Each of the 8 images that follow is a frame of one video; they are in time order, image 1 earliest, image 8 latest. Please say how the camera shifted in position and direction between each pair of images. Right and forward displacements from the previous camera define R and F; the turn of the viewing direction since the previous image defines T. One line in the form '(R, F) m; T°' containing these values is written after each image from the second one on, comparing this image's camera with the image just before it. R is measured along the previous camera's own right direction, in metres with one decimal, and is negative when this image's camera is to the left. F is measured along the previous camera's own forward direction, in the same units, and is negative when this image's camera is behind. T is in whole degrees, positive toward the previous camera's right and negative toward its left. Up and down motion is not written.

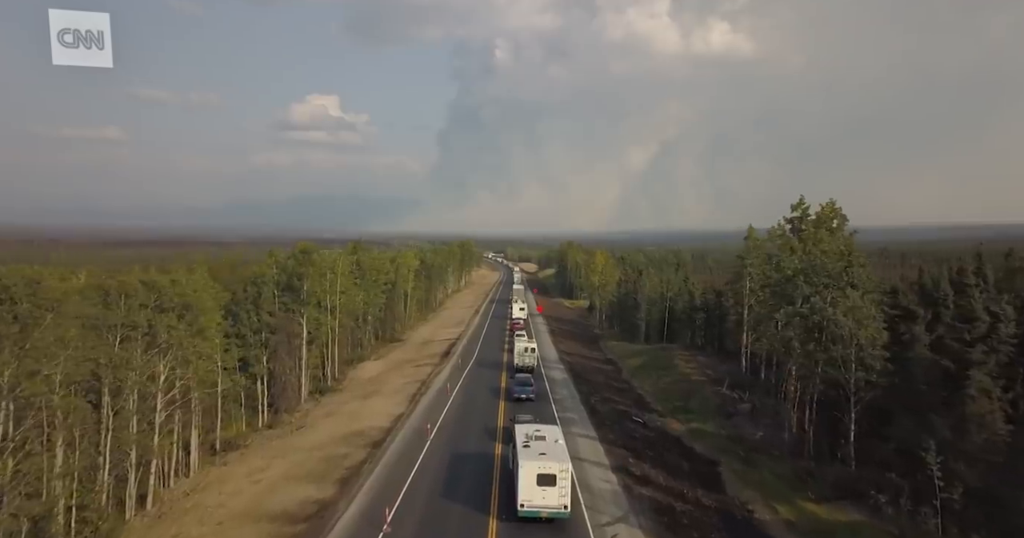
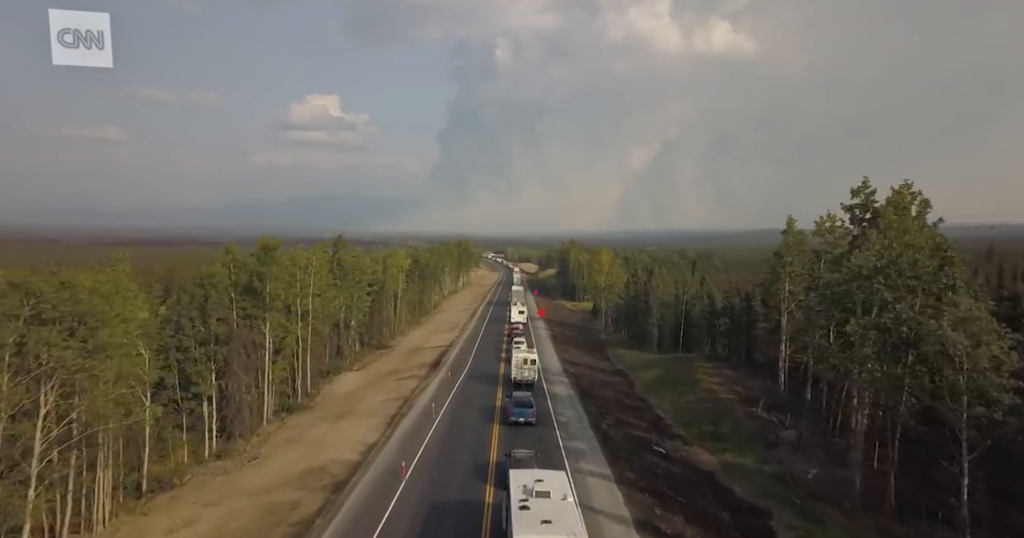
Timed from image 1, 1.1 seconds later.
(+0.3, +7.7) m; 0°
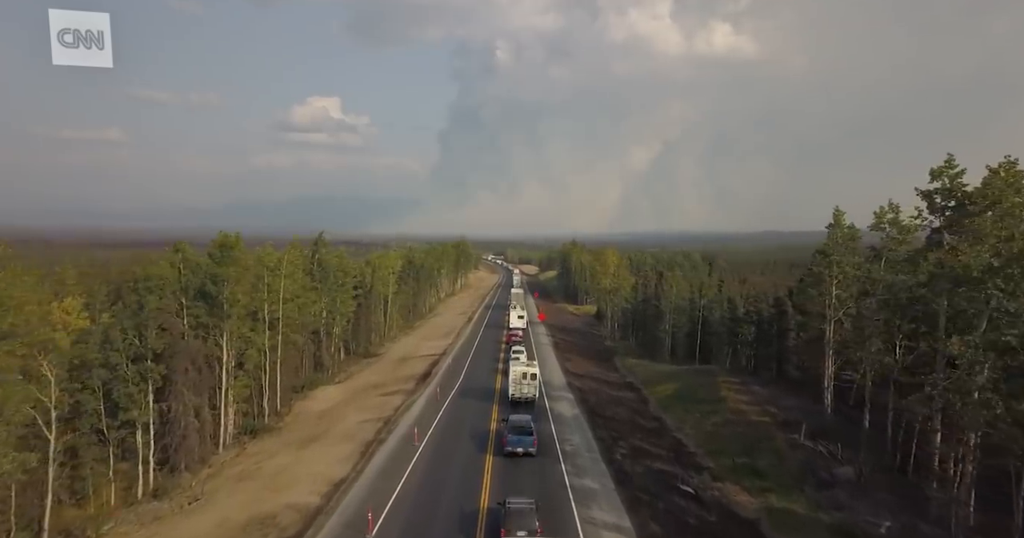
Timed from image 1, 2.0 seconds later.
(+0.2, +6.6) m; 0°
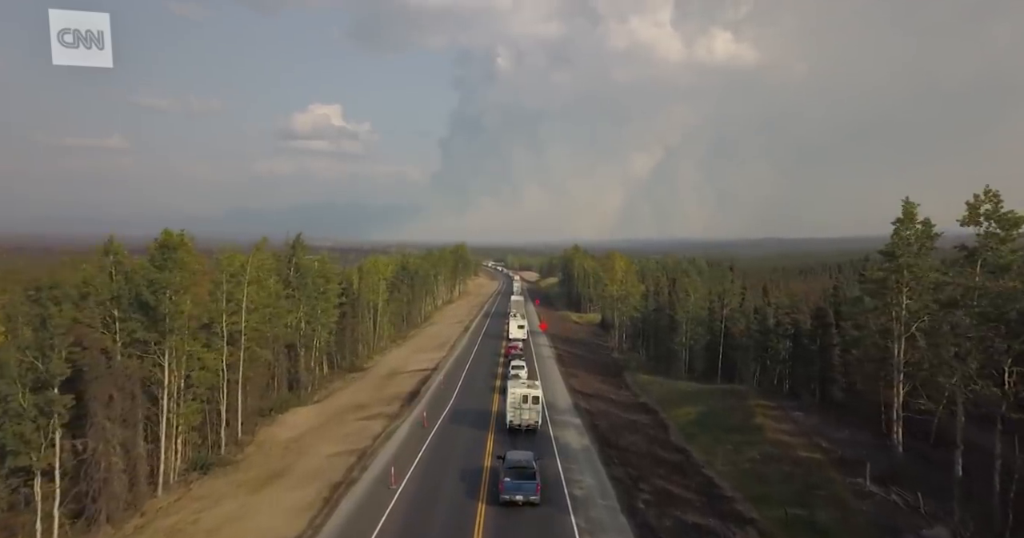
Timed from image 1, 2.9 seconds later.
(+0.1, +6.6) m; 0°
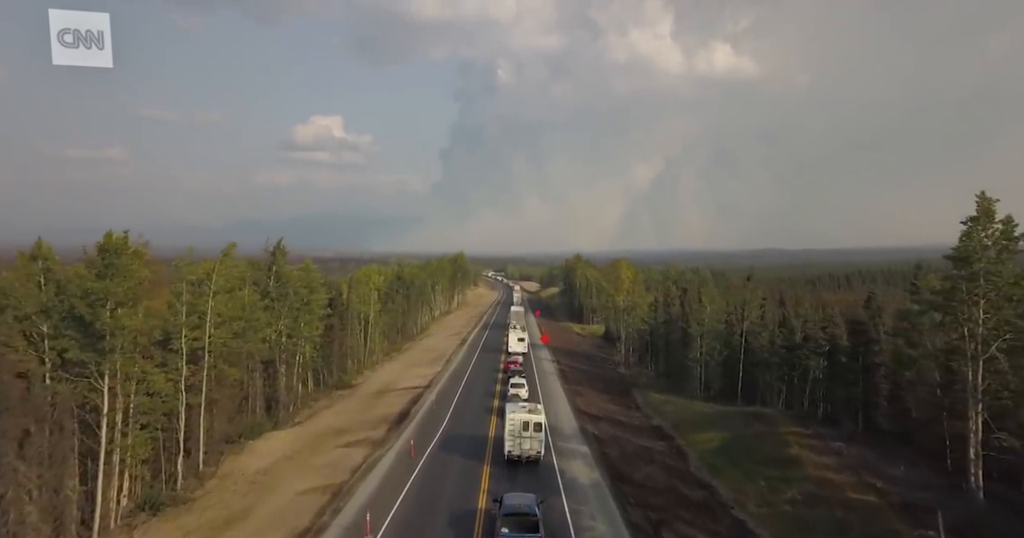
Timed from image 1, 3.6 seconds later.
(+0.1, +4.8) m; 0°
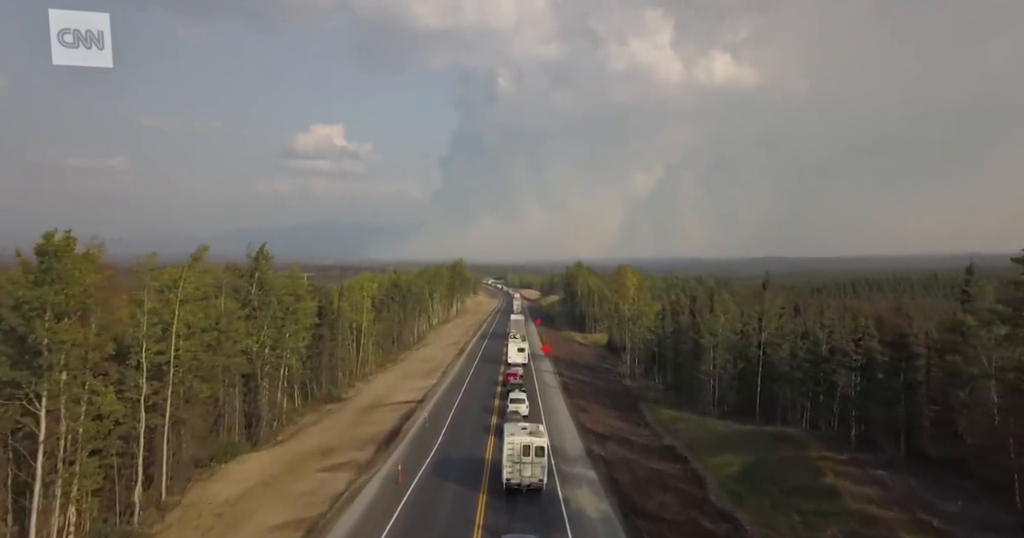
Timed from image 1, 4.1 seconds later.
(+0.1, +3.7) m; 0°
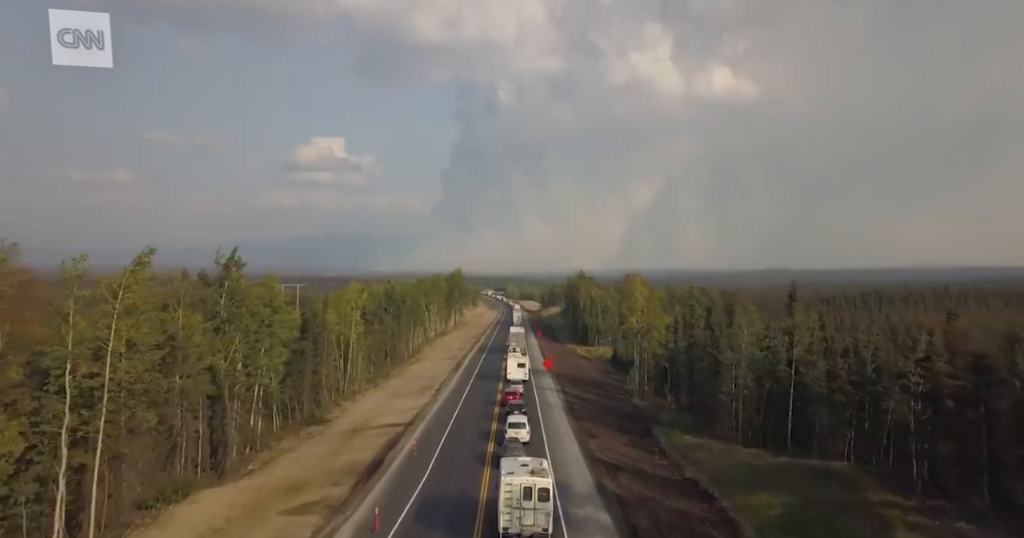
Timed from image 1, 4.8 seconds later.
(+0.1, +5.2) m; 0°
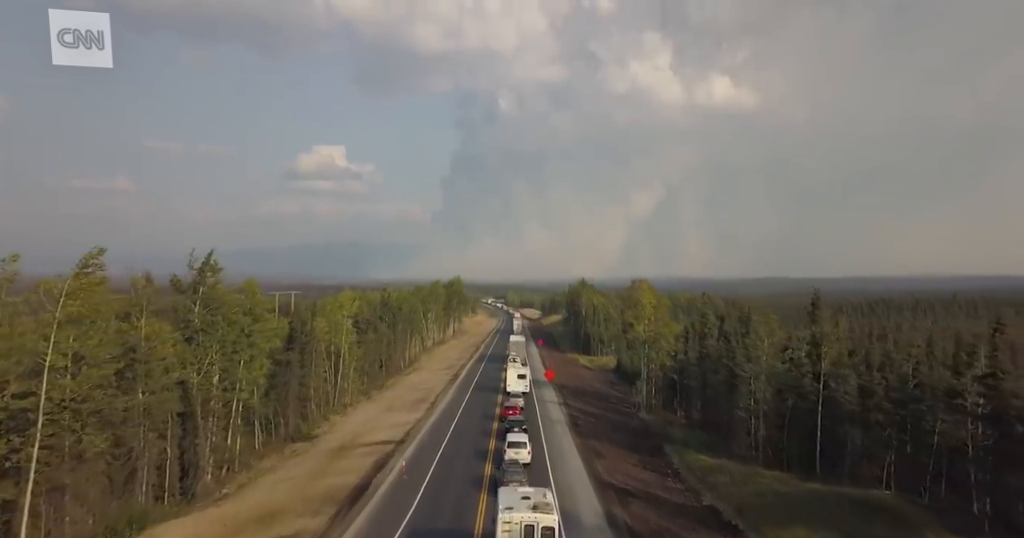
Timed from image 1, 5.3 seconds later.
(0.0, +3.7) m; 0°
